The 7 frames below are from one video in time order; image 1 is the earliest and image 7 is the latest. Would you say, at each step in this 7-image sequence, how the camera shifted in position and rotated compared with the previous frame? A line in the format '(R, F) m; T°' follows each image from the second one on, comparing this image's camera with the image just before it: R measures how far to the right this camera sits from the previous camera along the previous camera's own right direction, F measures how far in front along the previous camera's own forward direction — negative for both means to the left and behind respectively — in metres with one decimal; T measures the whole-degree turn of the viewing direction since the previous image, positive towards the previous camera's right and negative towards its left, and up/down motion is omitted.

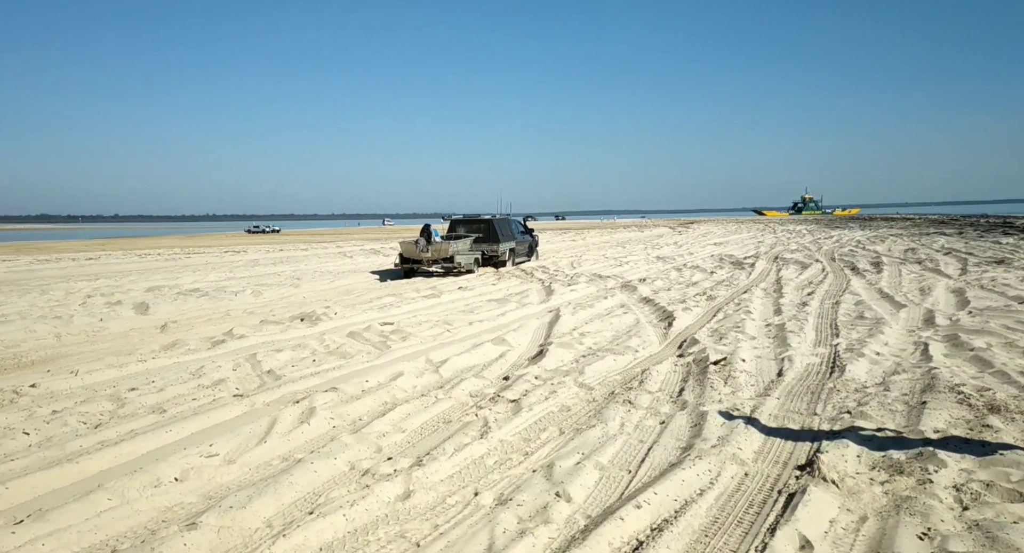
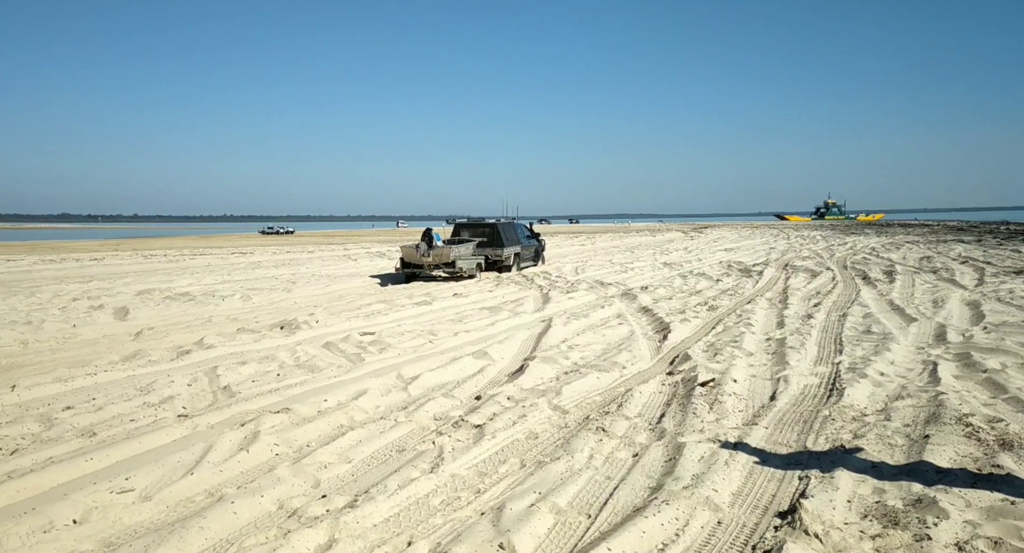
(+0.4, +0.4) m; -1°
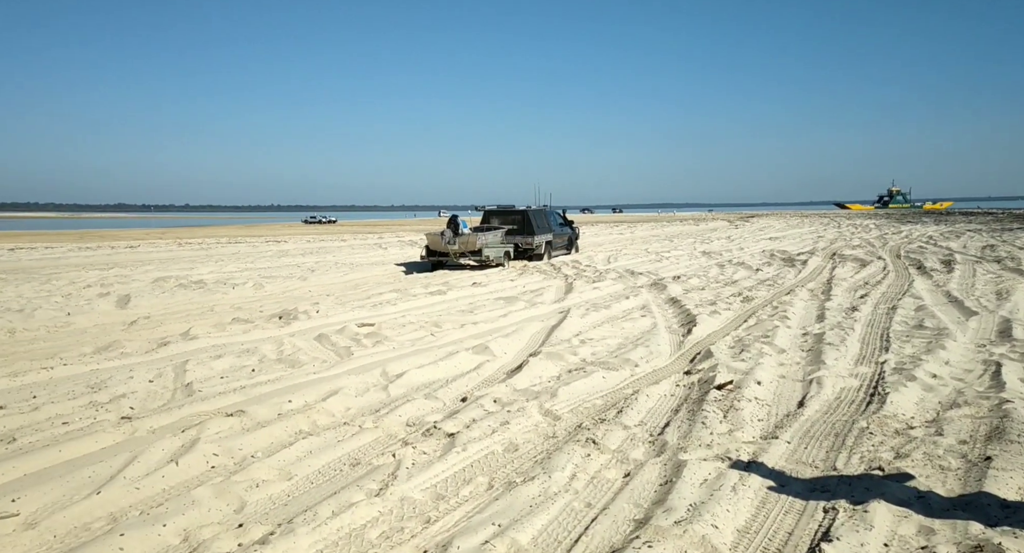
(+0.4, +0.7) m; -4°
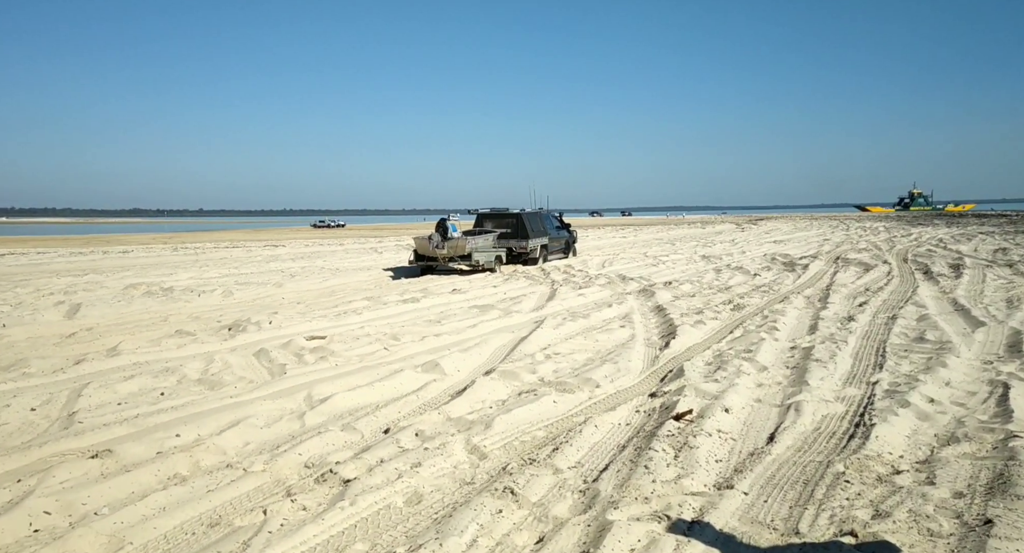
(+0.6, +0.7) m; -1°
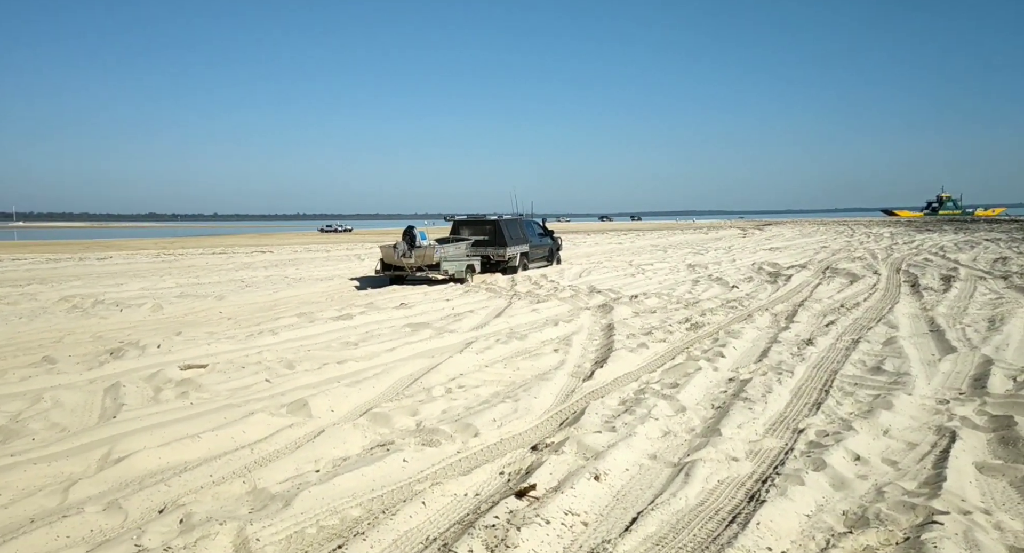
(+1.2, +0.9) m; 0°
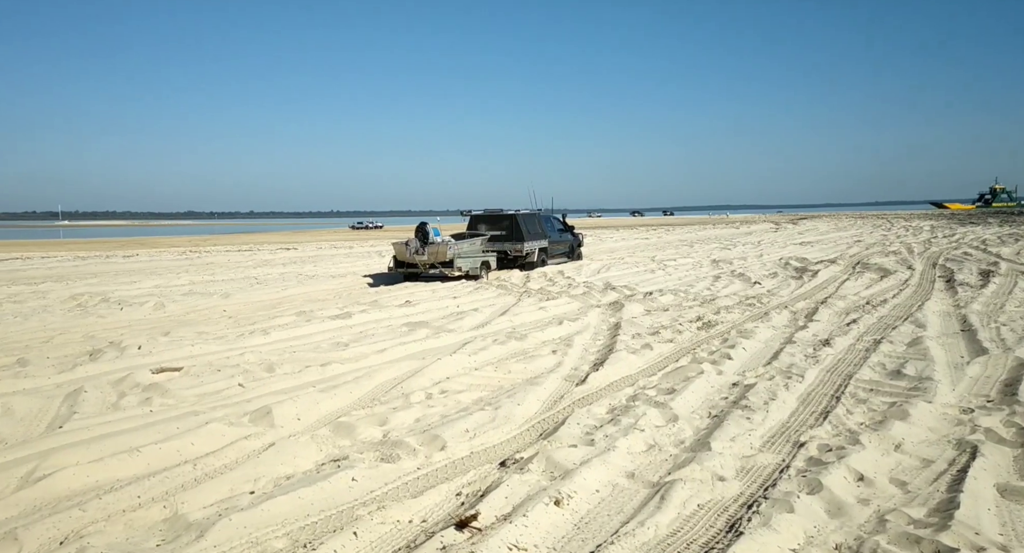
(+0.5, +0.5) m; -3°
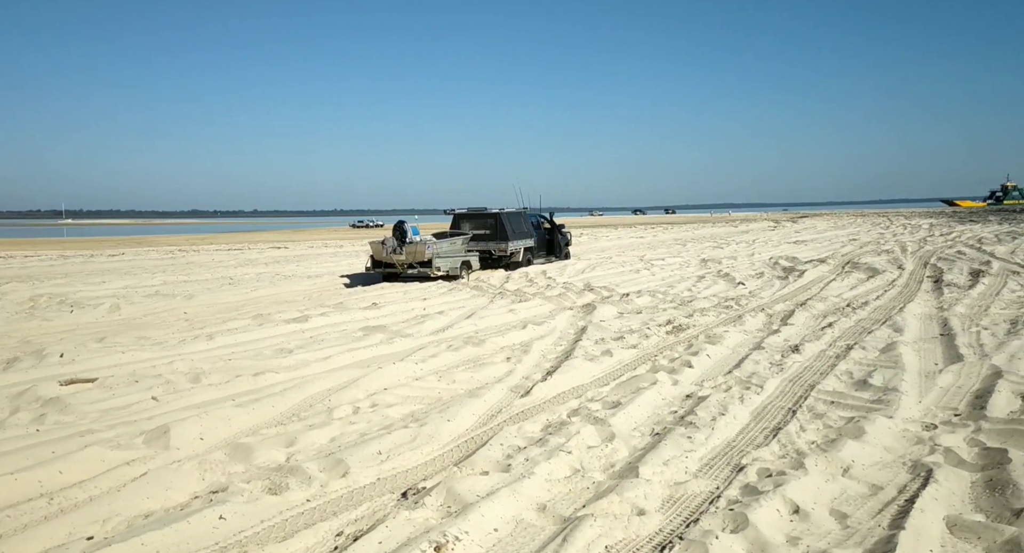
(+0.7, +0.5) m; 0°
